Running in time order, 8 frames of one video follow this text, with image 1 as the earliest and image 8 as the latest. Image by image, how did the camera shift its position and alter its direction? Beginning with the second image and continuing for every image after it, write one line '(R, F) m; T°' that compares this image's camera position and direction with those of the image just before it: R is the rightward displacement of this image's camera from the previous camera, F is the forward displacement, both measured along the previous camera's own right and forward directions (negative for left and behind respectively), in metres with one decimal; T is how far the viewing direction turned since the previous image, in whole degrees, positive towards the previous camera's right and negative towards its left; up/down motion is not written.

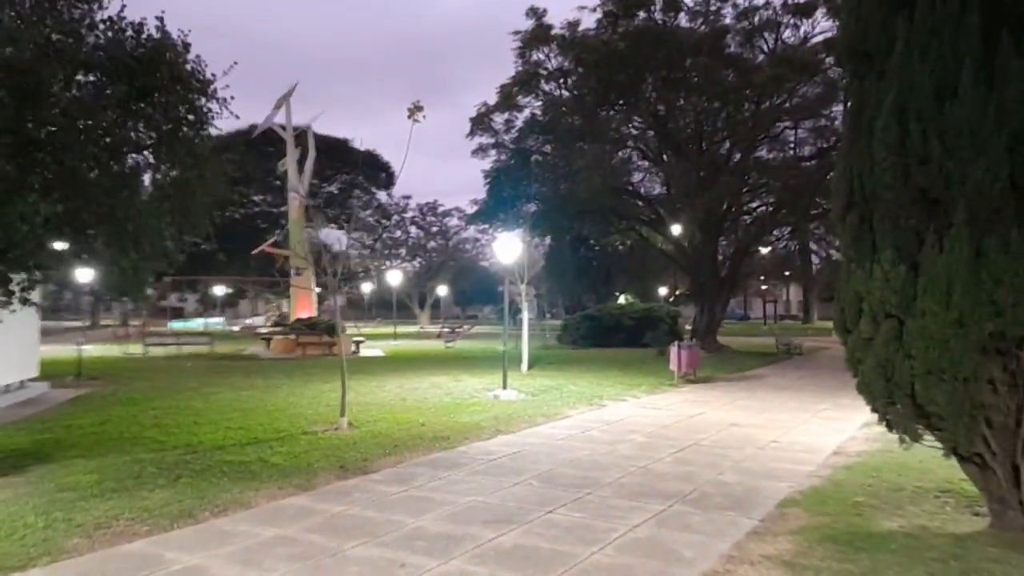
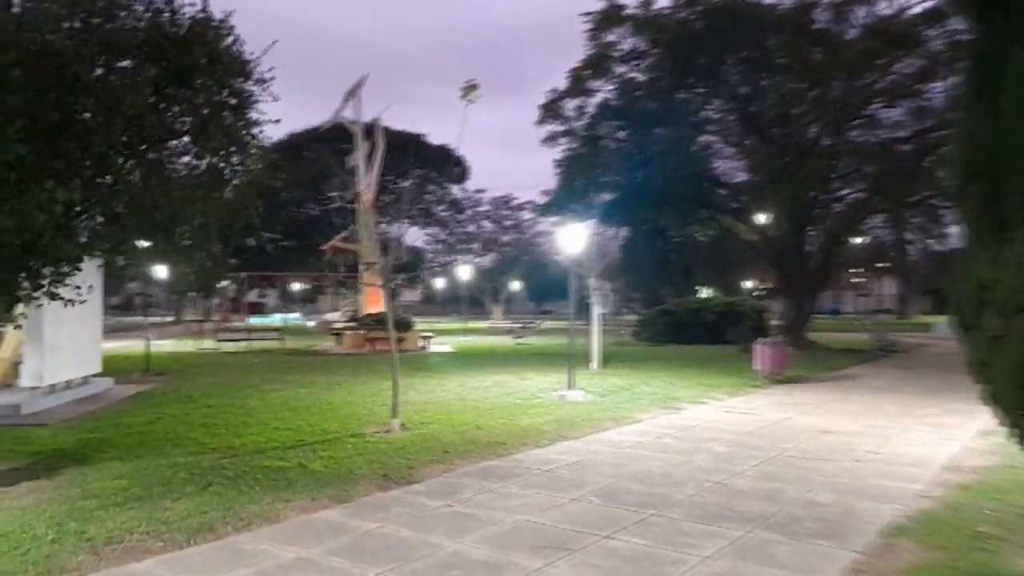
(+0.2, +0.9) m; -6°
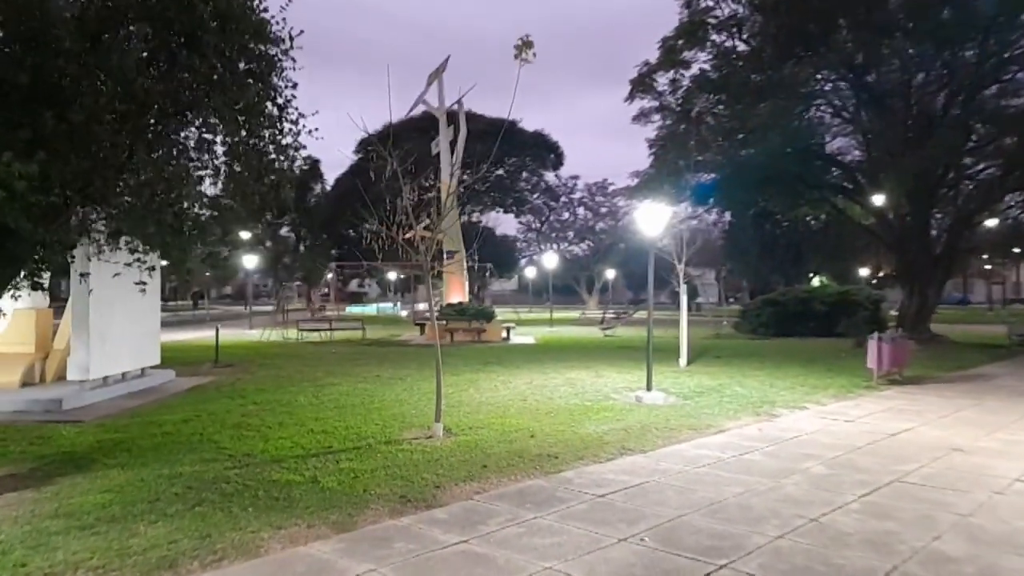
(+0.5, +1.3) m; -7°
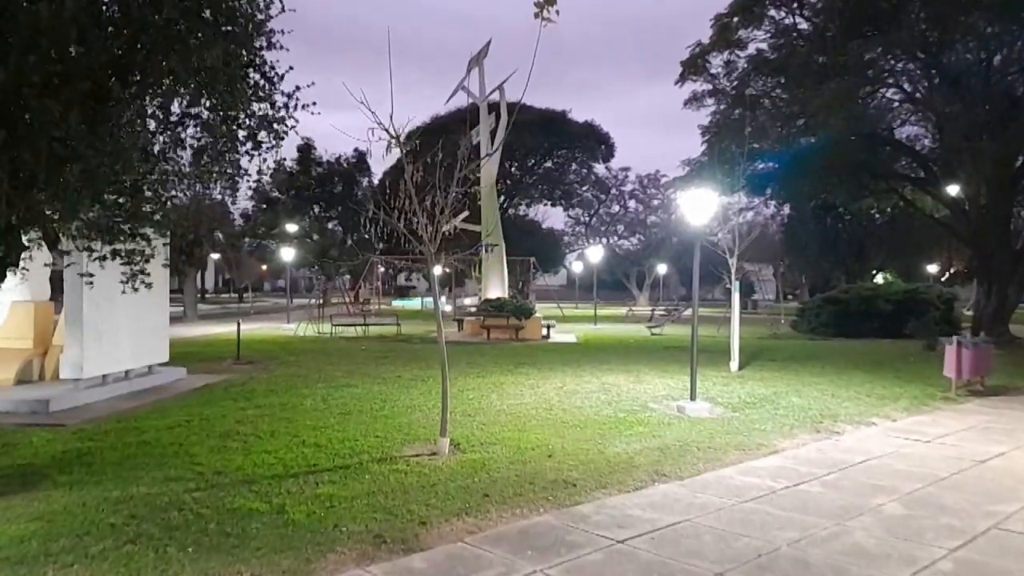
(+0.3, +1.2) m; -4°
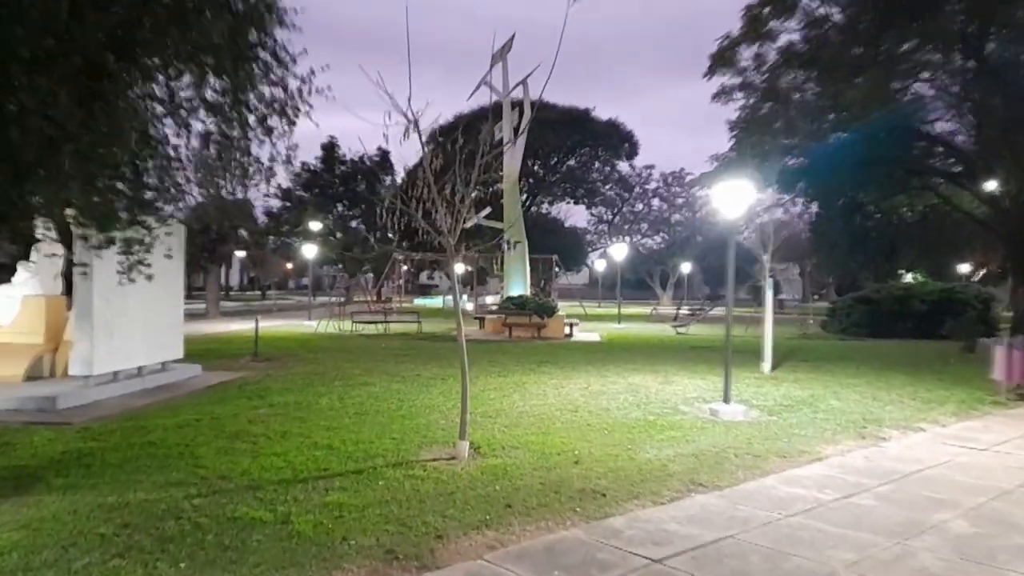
(0.0, +0.5) m; -2°
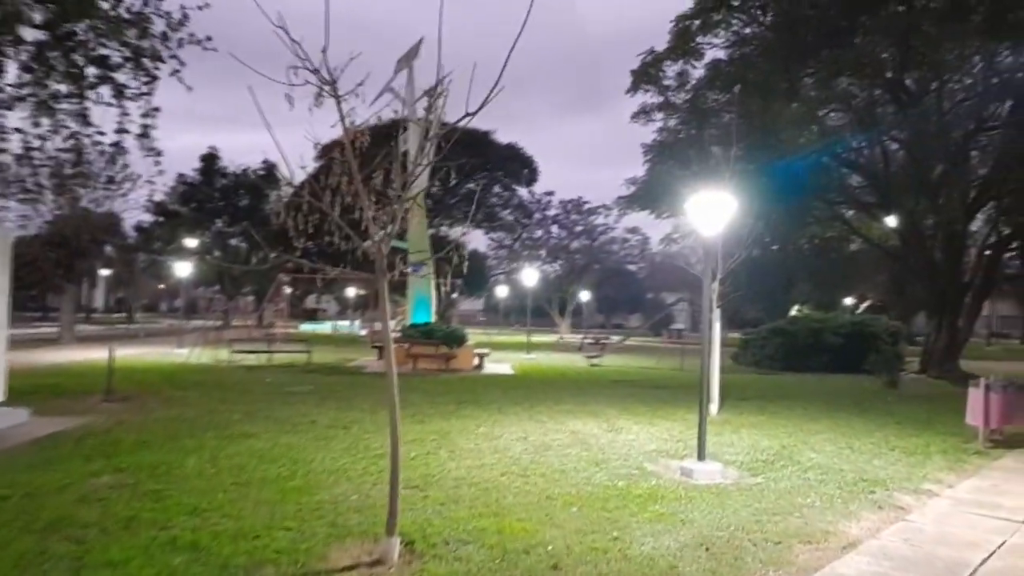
(-0.4, +2.0) m; +8°
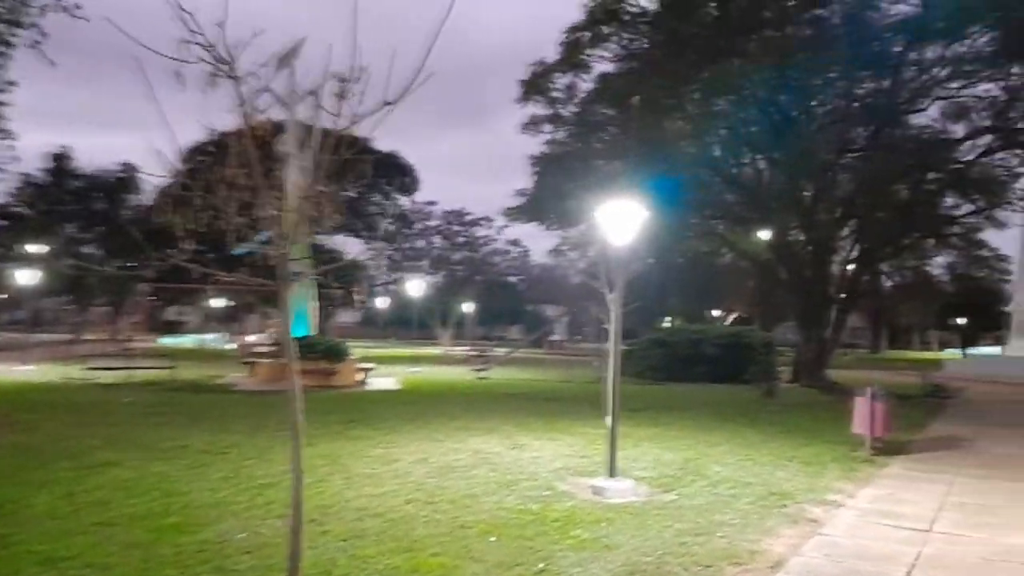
(-0.3, +0.5) m; +9°
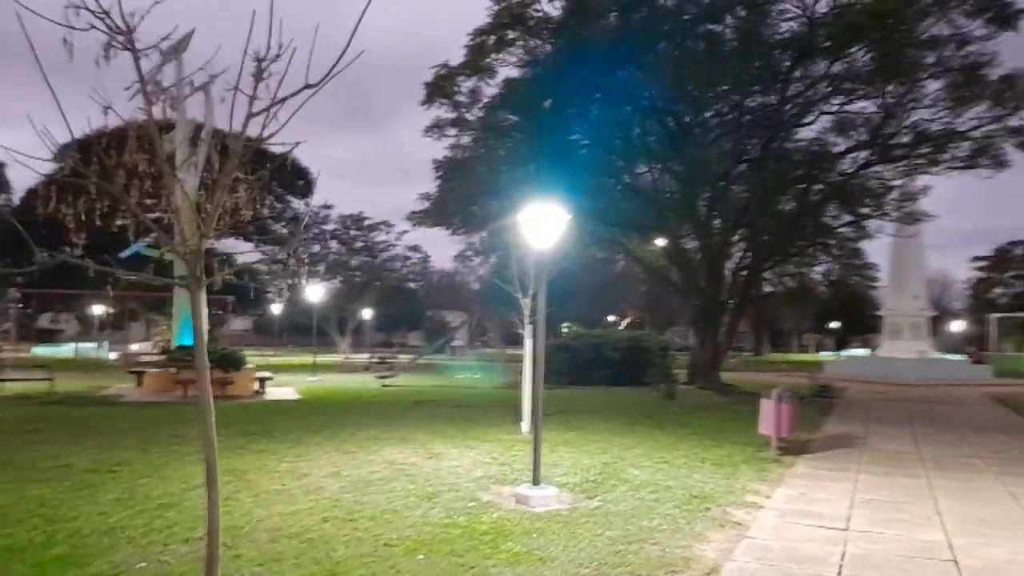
(-0.2, +0.3) m; +7°
